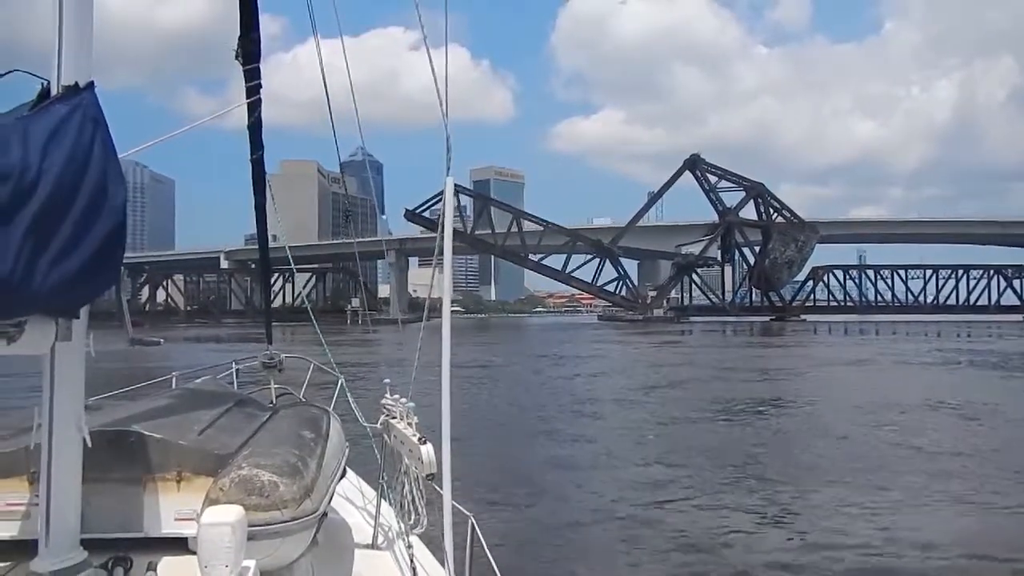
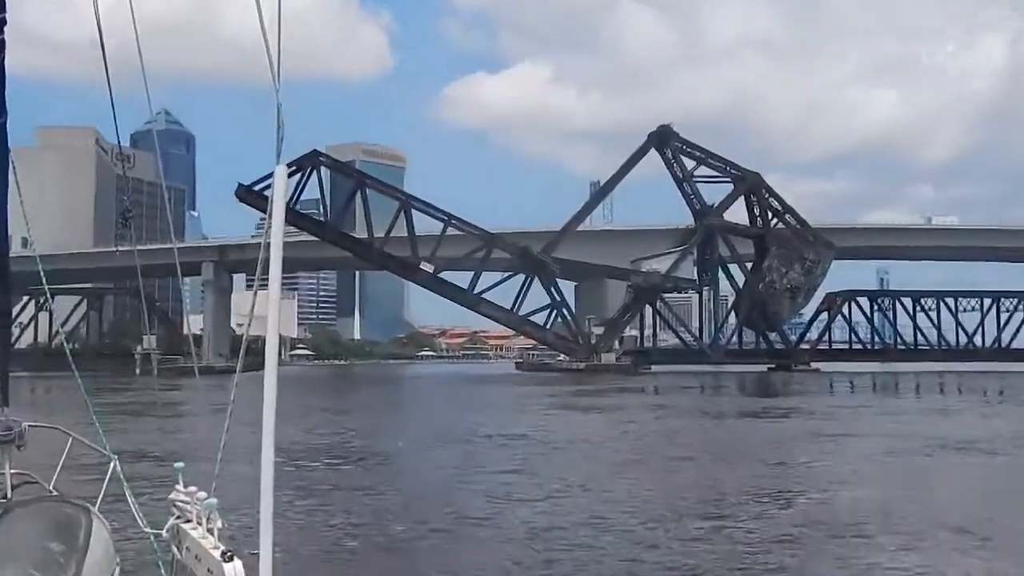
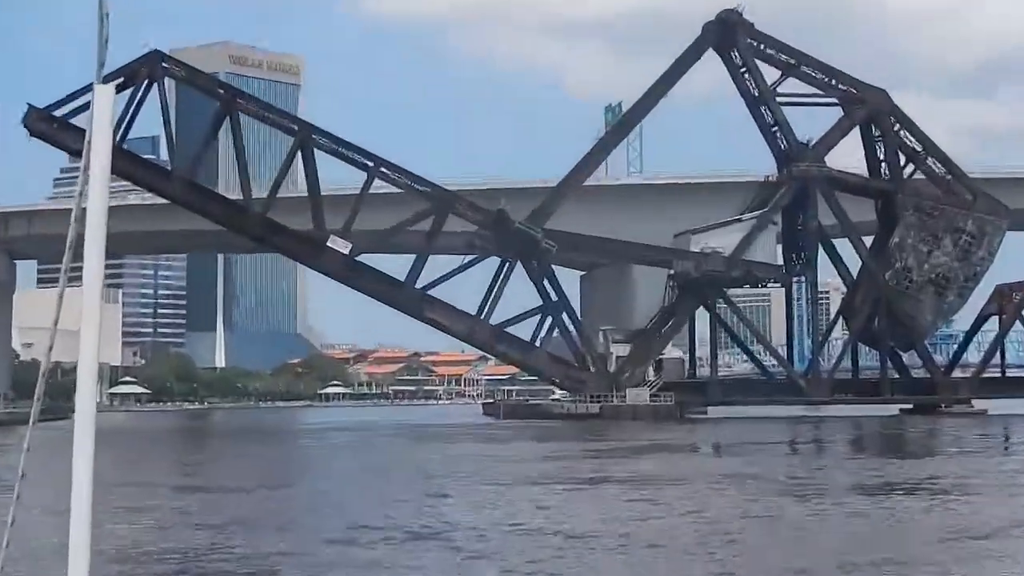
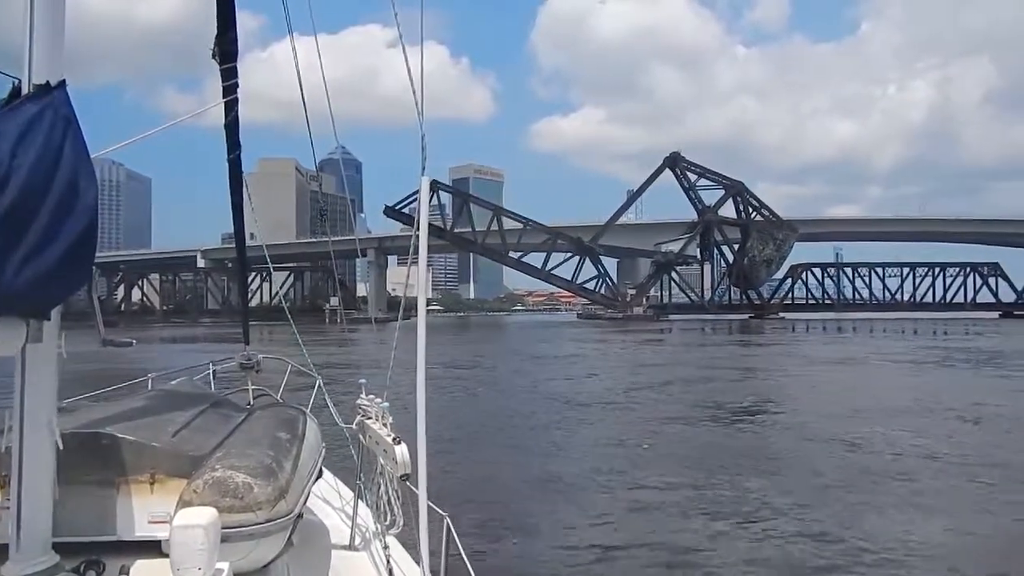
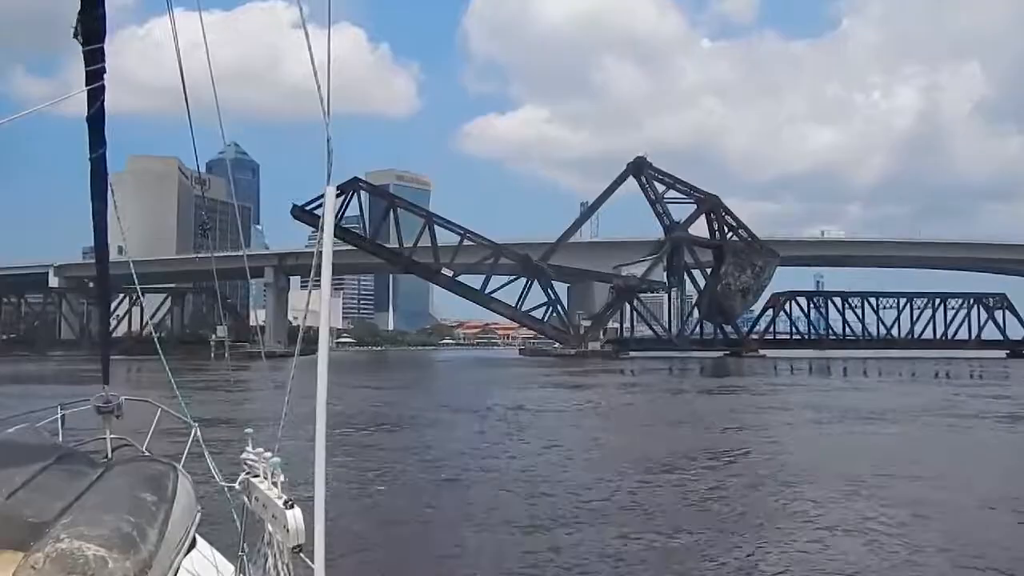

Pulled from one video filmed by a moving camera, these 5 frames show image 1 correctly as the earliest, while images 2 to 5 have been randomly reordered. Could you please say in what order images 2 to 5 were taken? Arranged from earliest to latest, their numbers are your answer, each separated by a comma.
4, 5, 2, 3
